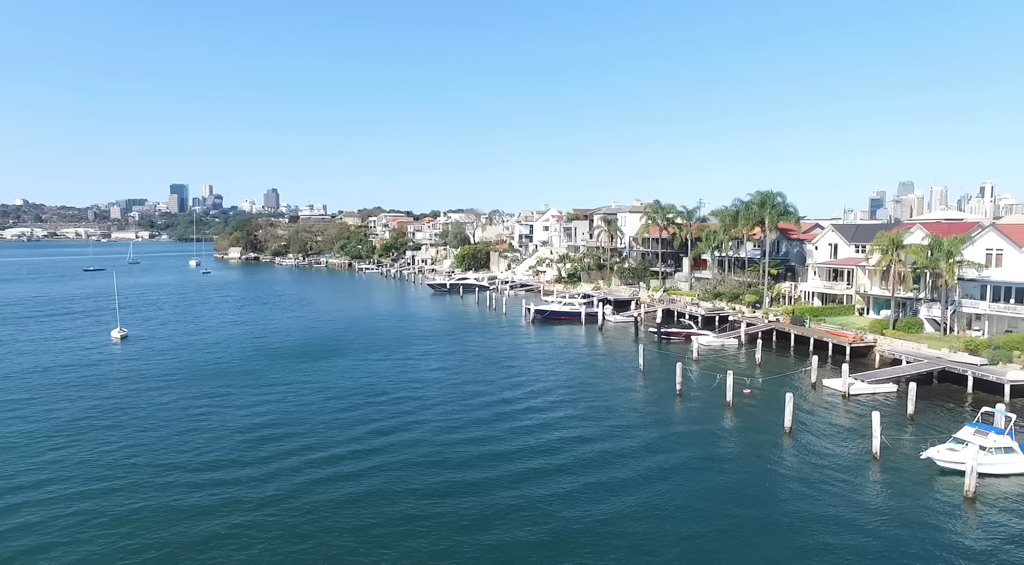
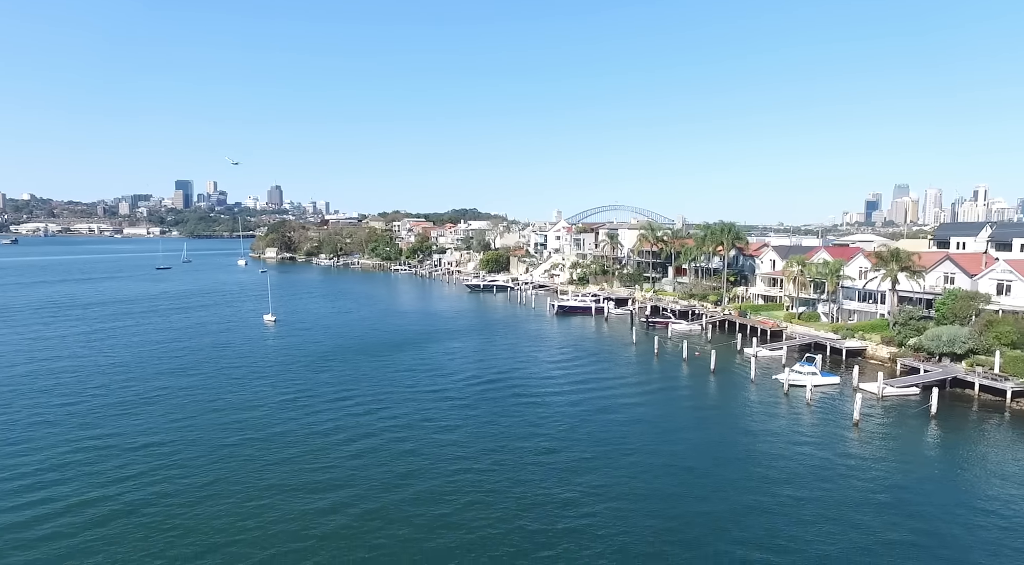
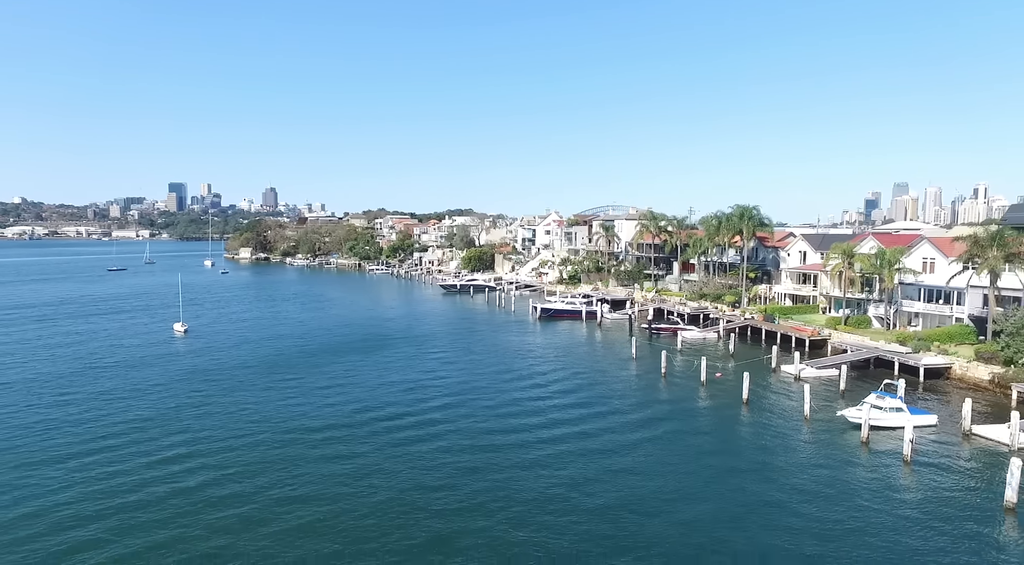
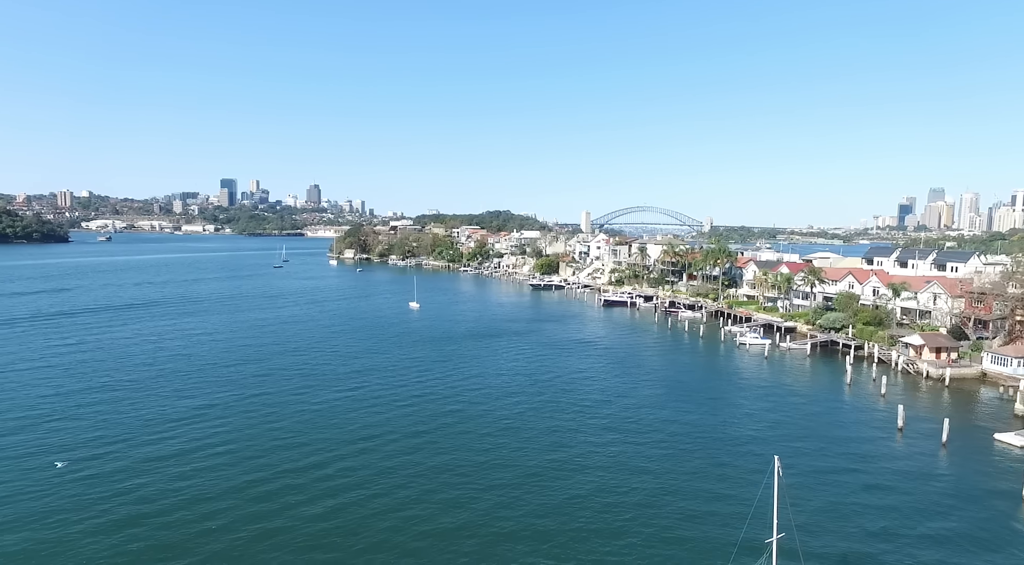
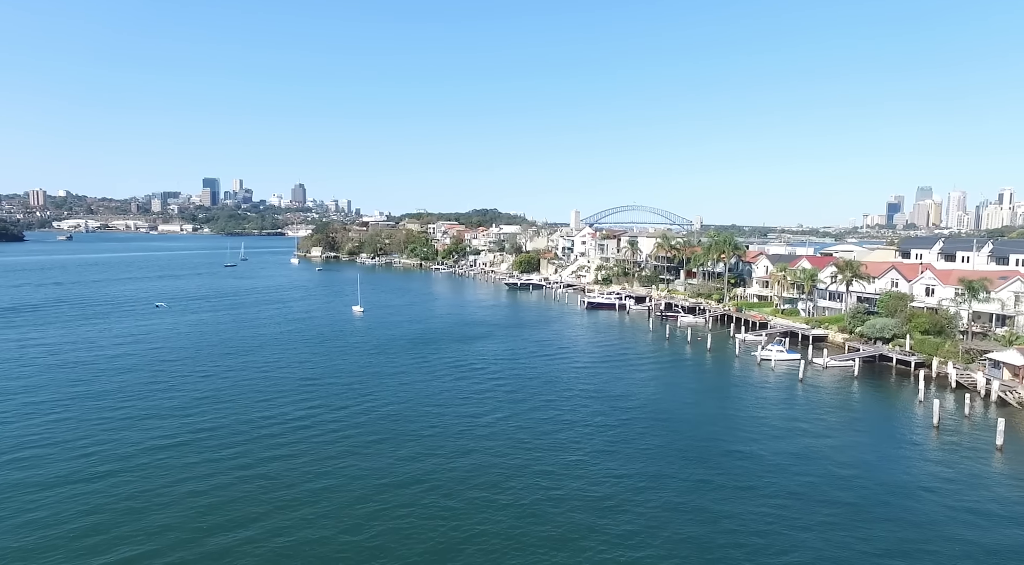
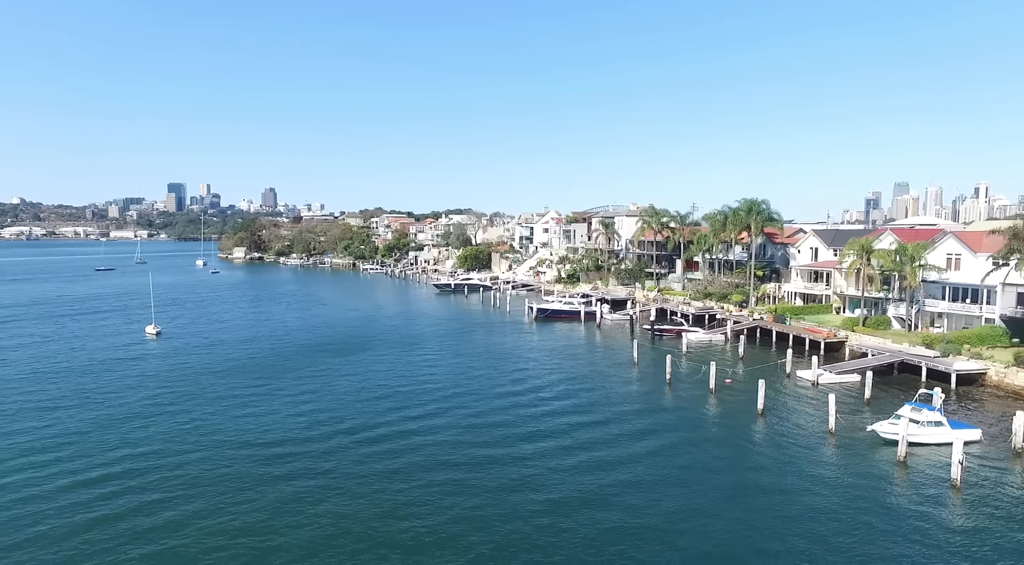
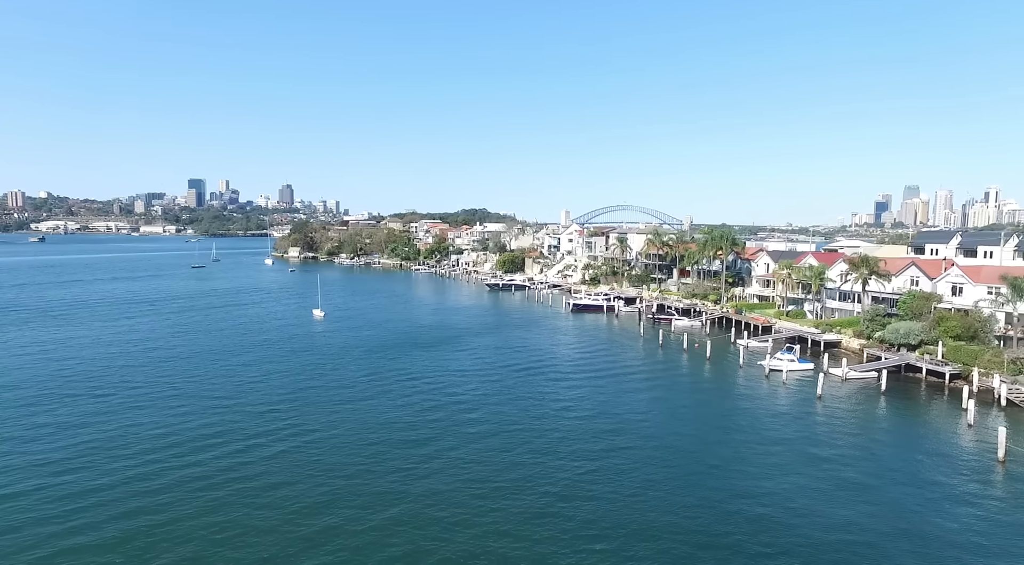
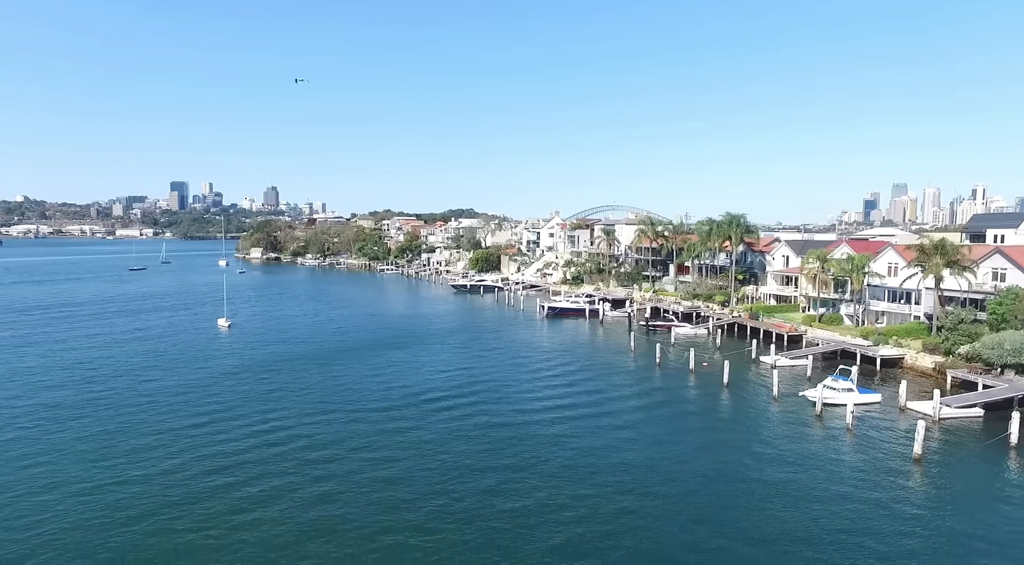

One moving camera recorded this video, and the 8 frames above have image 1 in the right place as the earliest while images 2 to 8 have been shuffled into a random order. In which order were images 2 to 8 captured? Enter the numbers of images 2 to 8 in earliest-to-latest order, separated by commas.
6, 3, 8, 2, 7, 5, 4
